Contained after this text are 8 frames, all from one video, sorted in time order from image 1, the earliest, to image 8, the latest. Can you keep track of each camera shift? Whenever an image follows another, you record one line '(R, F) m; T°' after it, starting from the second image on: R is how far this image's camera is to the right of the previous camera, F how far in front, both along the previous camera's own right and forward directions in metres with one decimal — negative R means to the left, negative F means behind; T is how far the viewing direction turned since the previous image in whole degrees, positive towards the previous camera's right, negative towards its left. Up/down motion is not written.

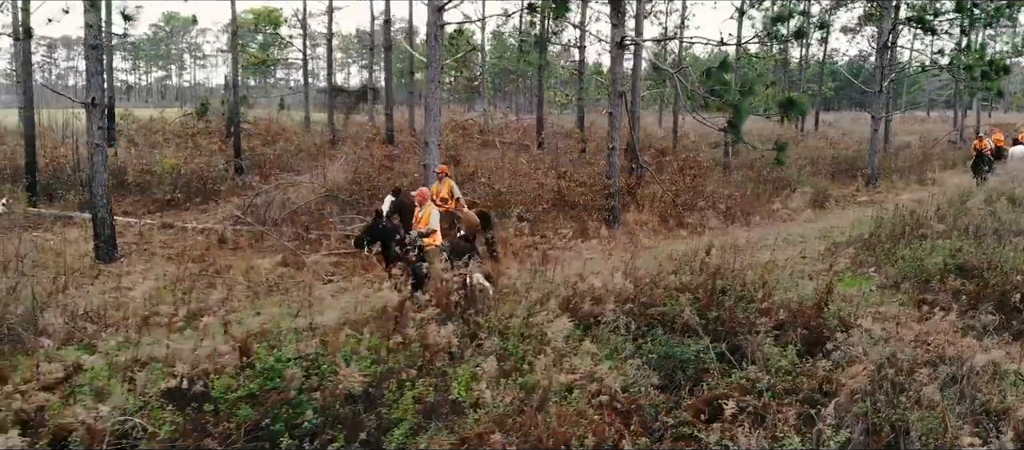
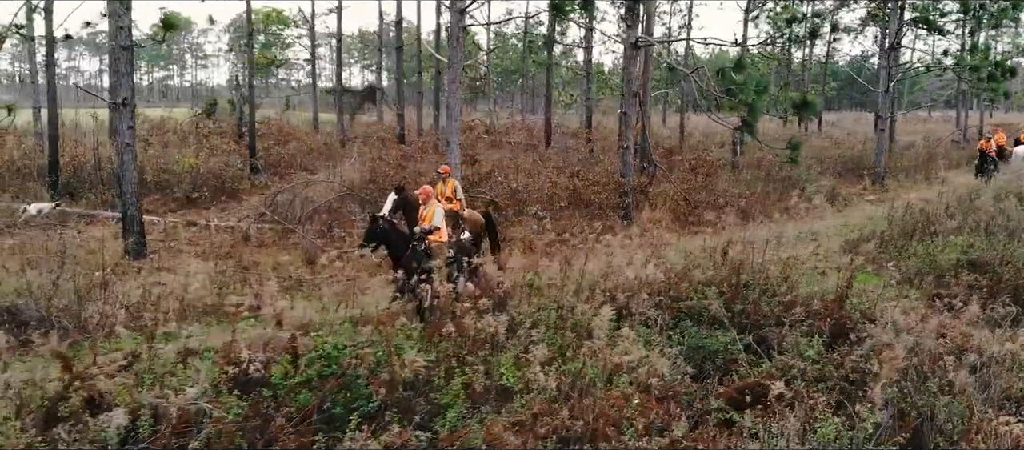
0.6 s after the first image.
(-0.4, -0.2) m; 0°
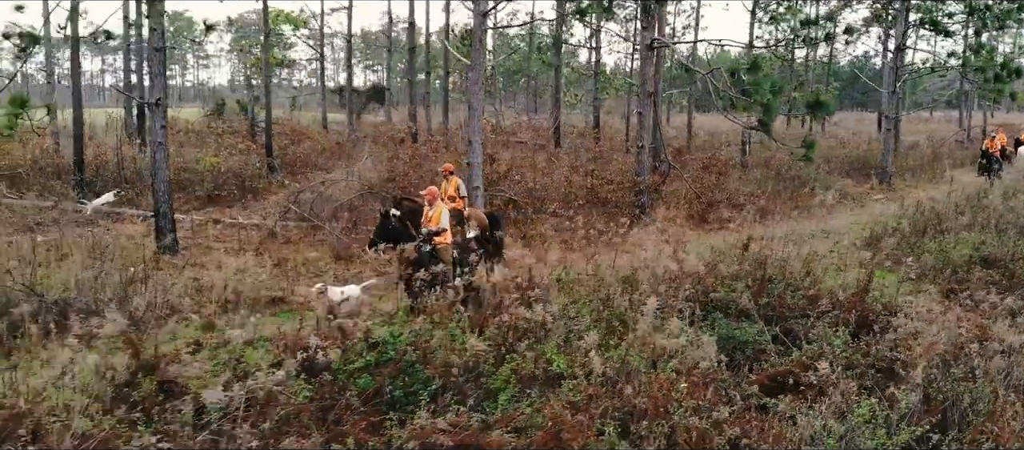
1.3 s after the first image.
(-0.5, -0.3) m; 0°
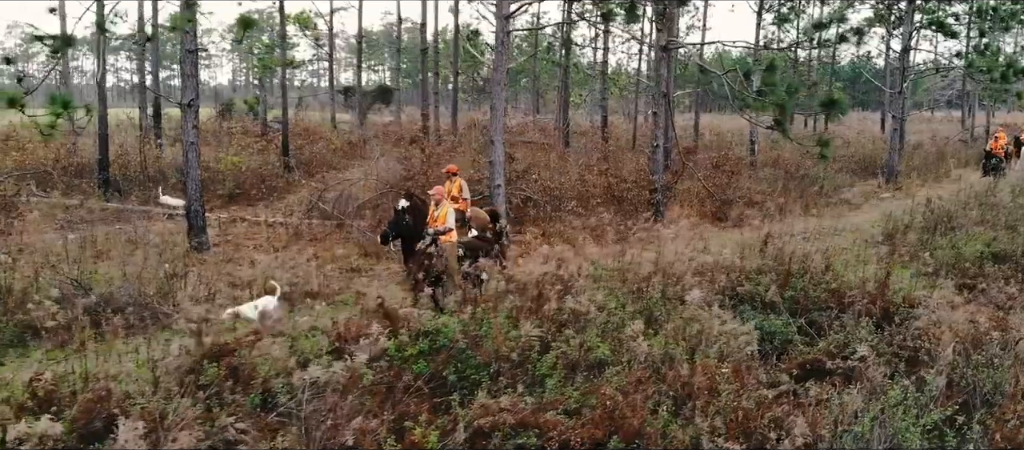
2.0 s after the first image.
(-0.5, -0.3) m; 0°
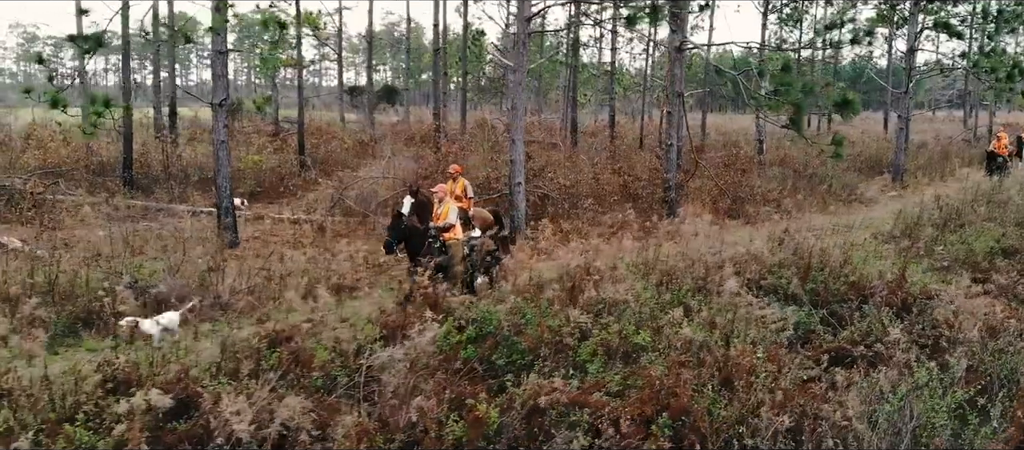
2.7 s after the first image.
(-0.5, -0.3) m; 0°
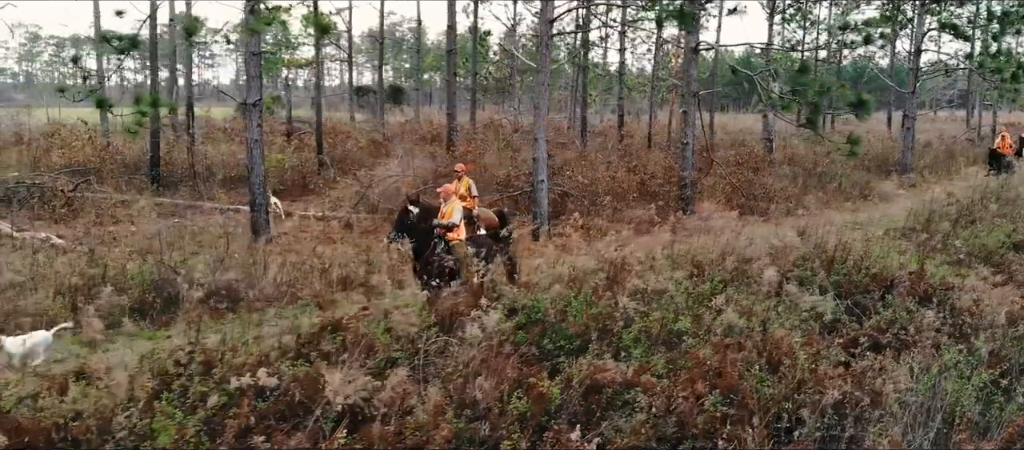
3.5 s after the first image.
(-0.6, -0.3) m; 0°
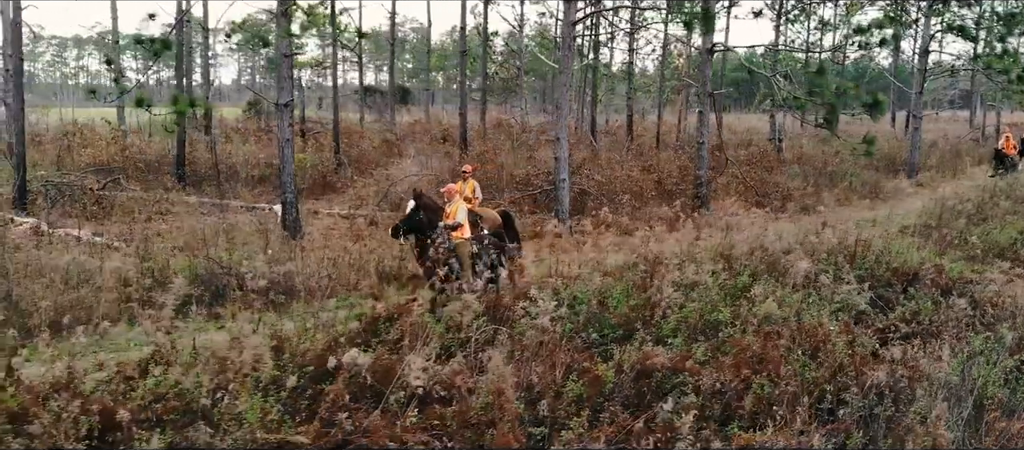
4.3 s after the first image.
(-0.6, -0.3) m; 0°
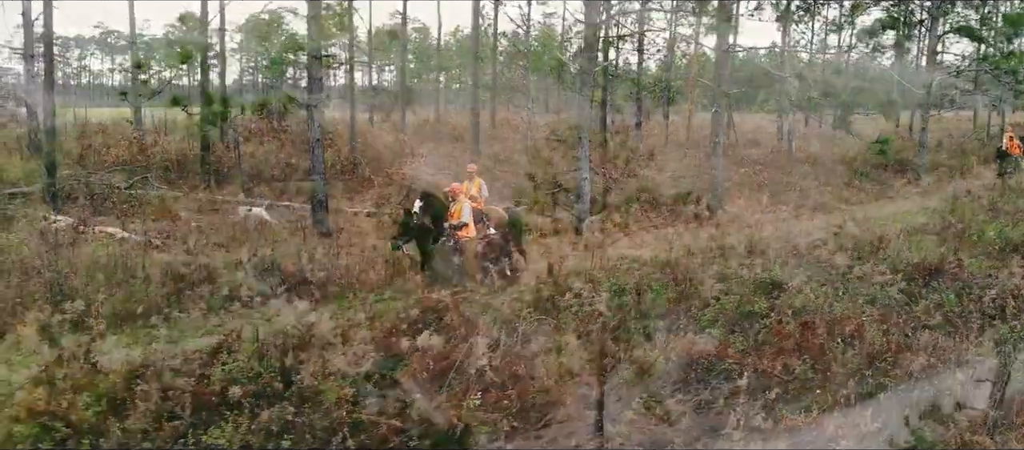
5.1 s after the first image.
(-0.6, -0.3) m; 0°
